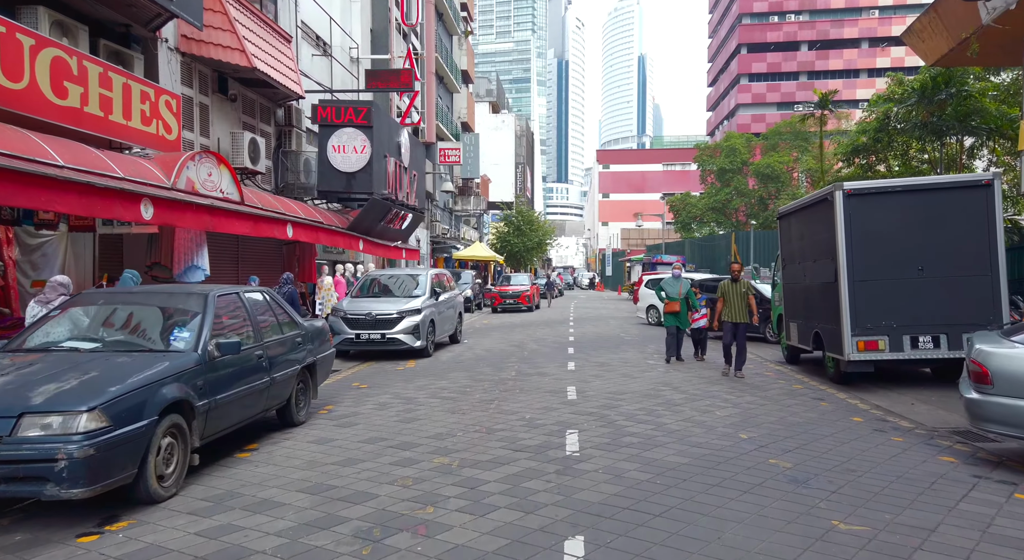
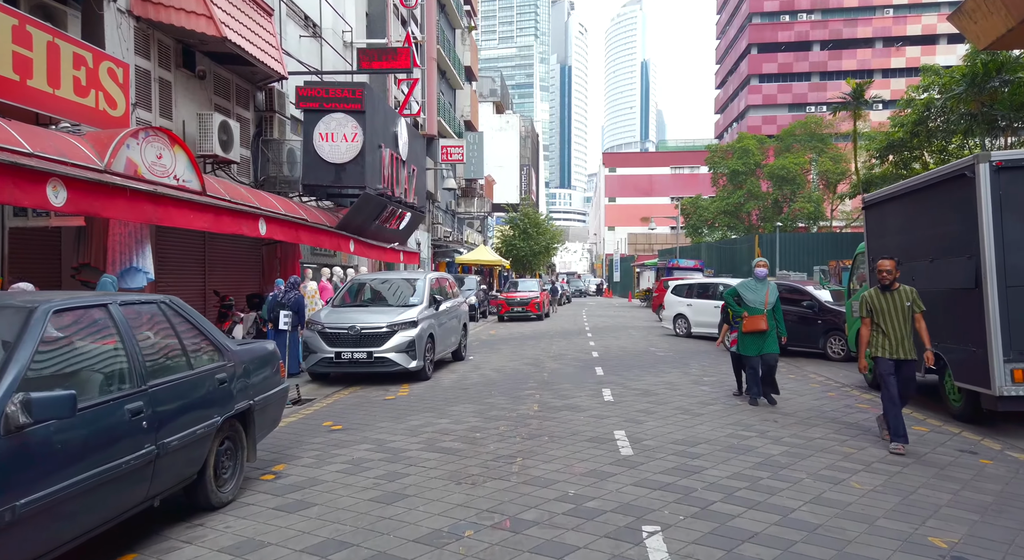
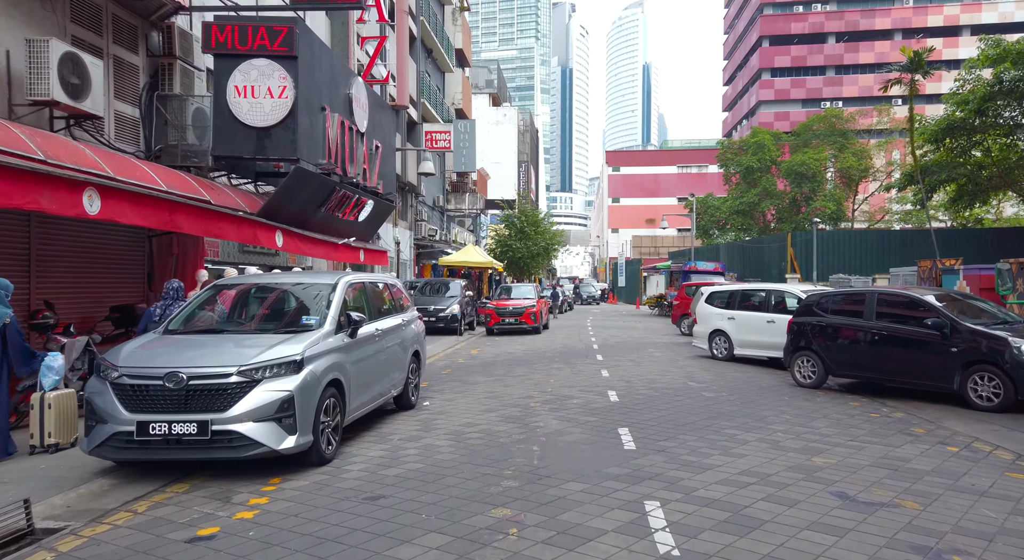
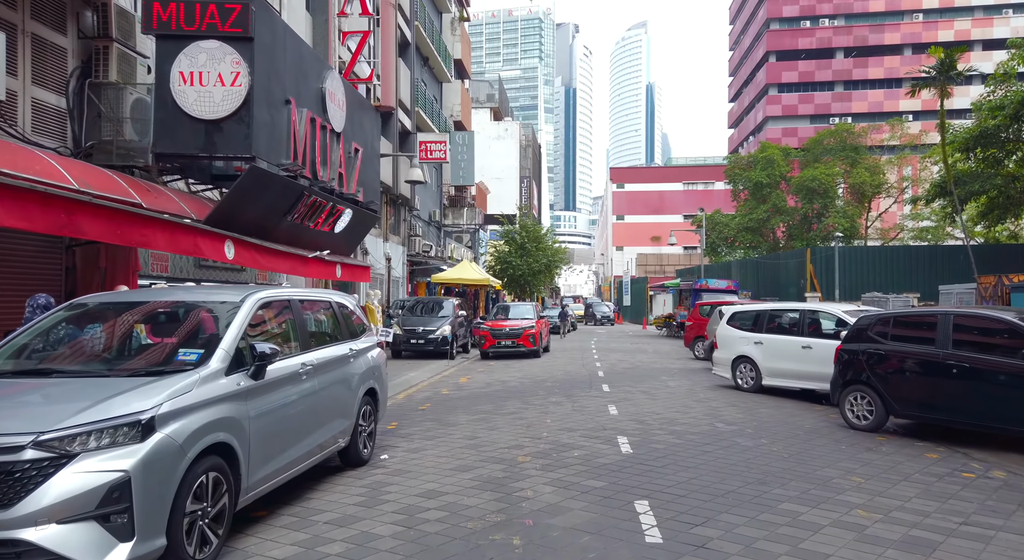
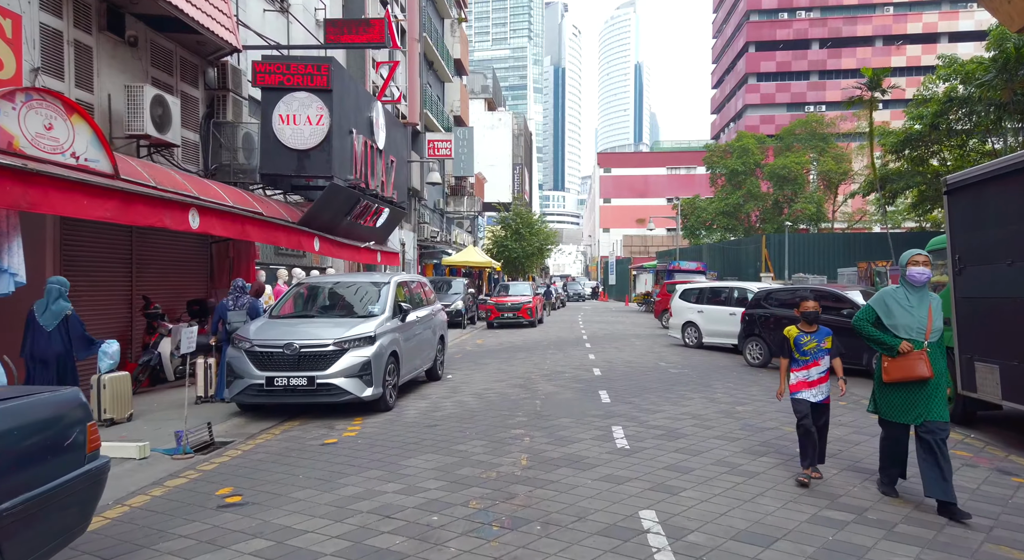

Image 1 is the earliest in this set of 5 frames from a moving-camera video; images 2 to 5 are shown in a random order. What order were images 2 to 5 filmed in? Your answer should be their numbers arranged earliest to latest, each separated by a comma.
2, 5, 3, 4
